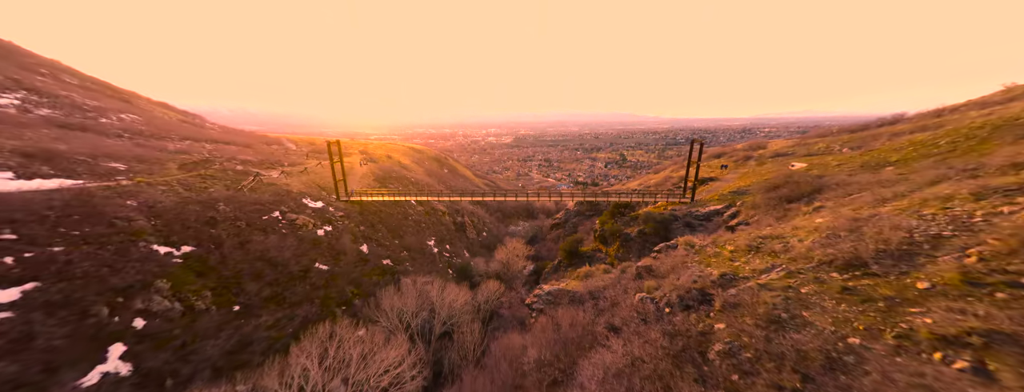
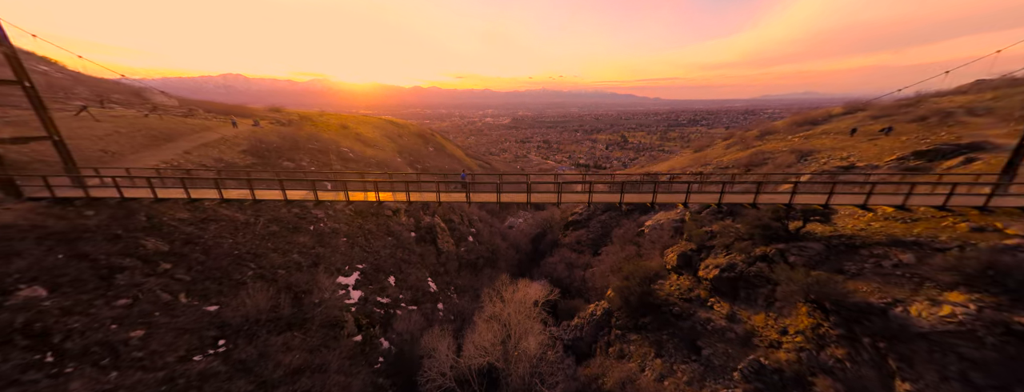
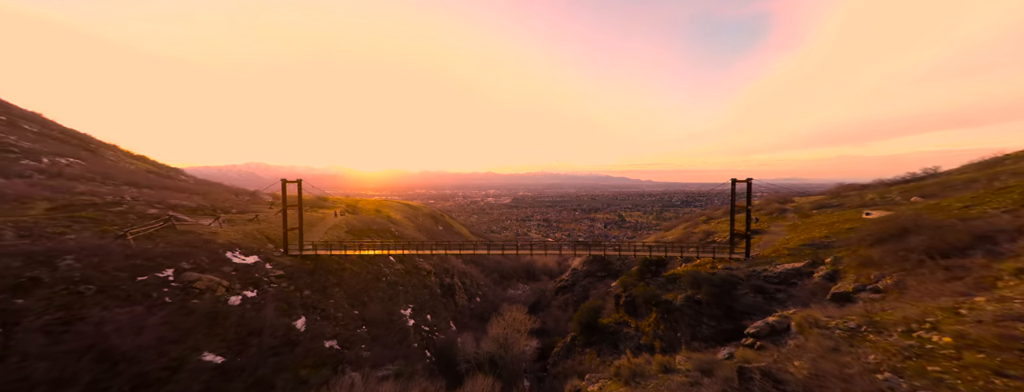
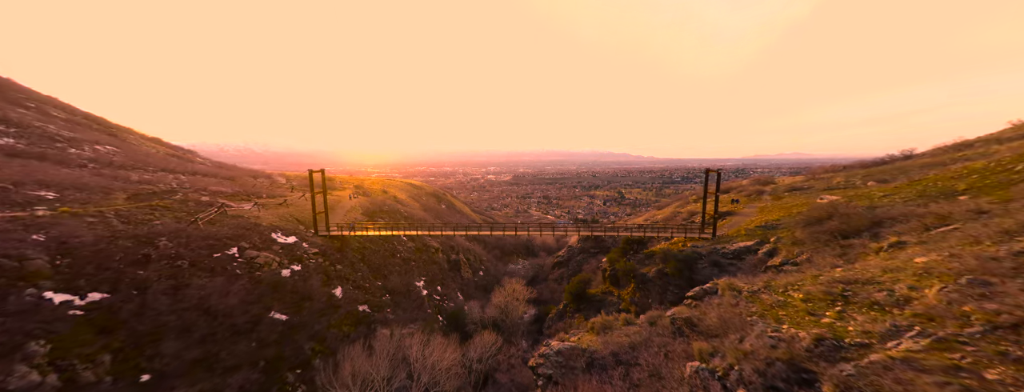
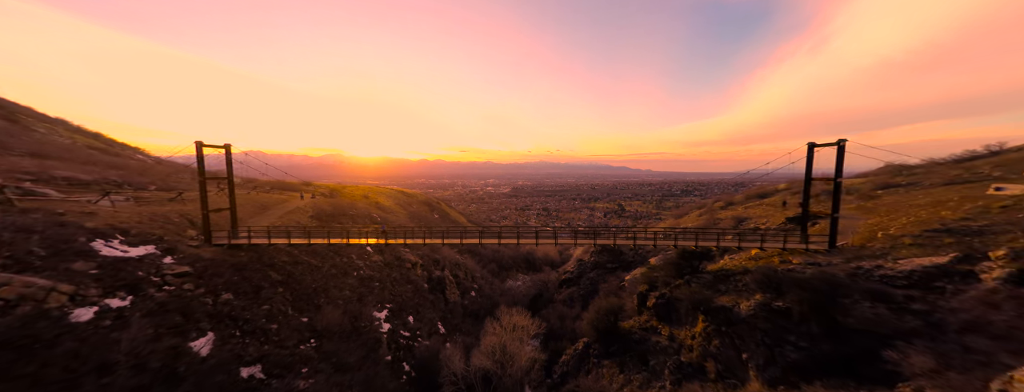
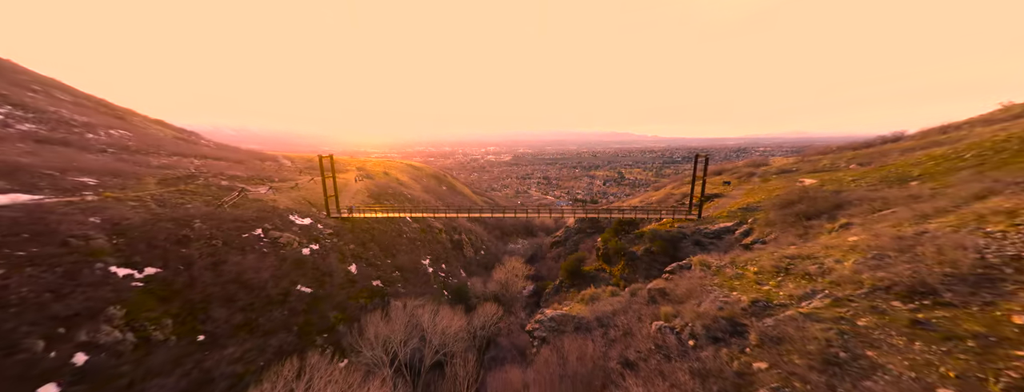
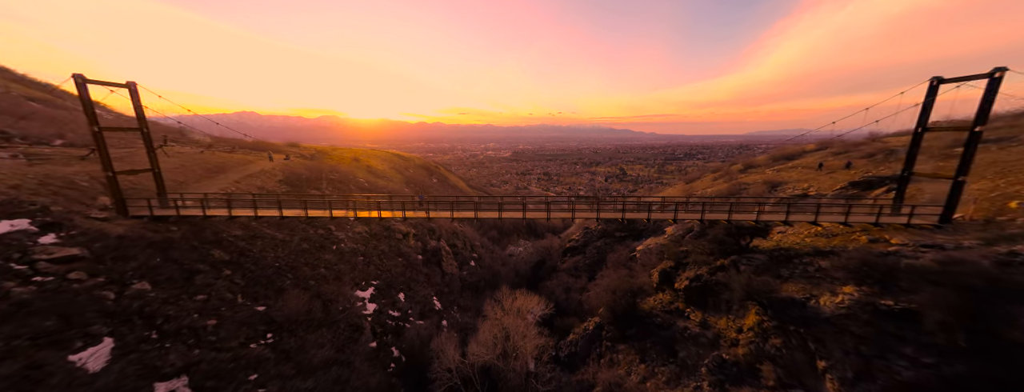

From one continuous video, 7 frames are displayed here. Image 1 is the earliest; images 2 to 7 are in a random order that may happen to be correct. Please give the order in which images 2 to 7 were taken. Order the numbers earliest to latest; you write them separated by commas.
6, 4, 3, 5, 7, 2
